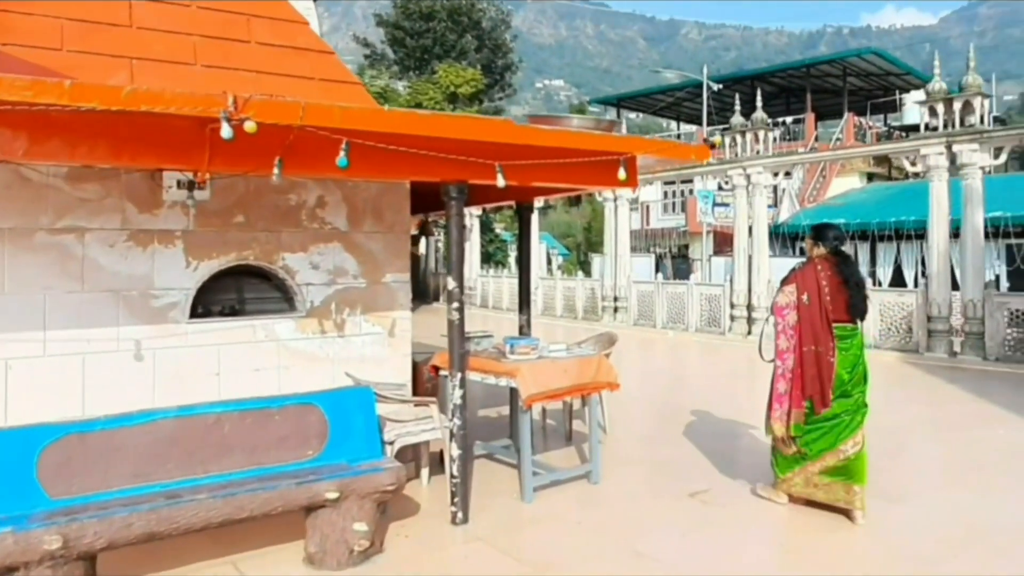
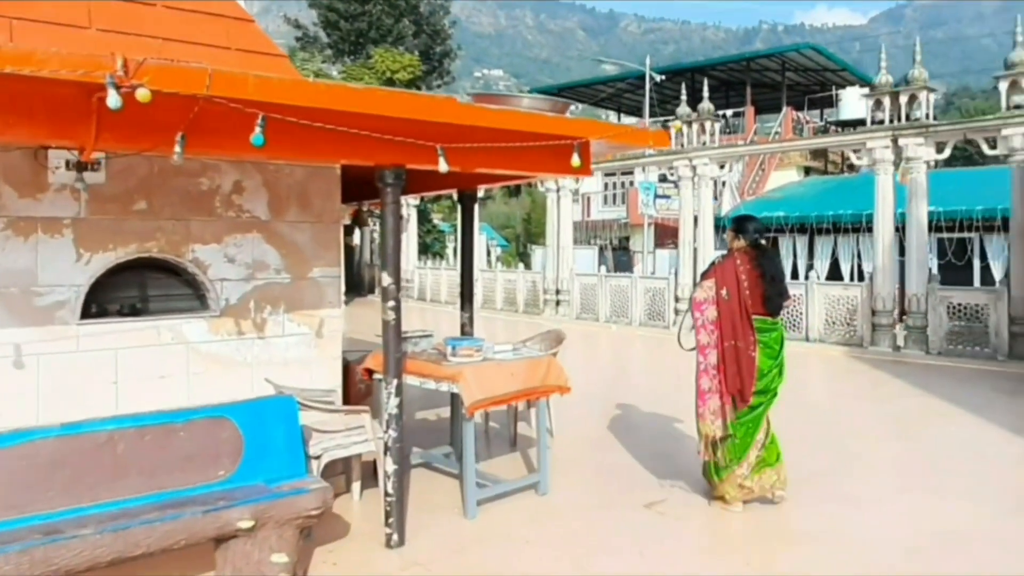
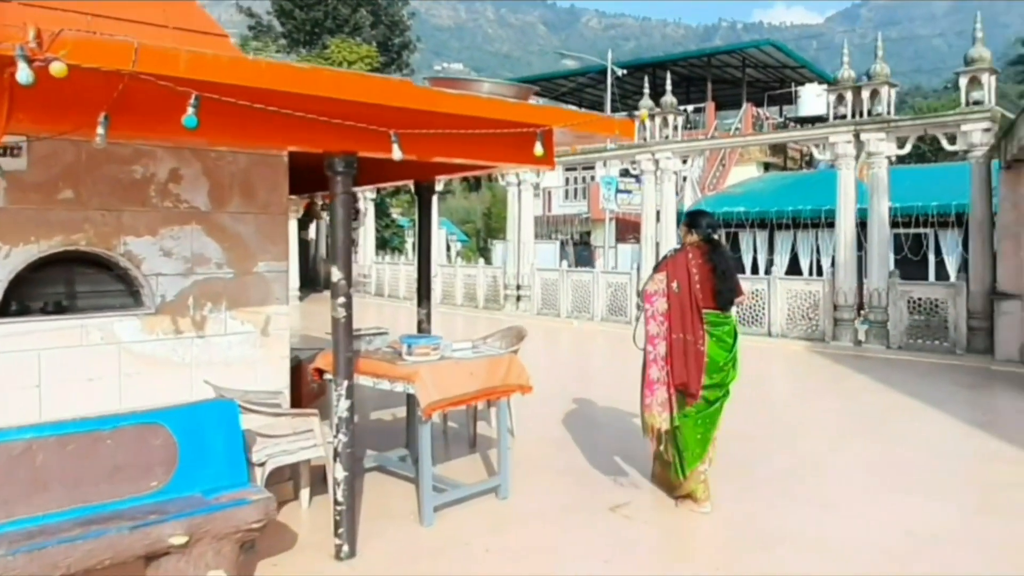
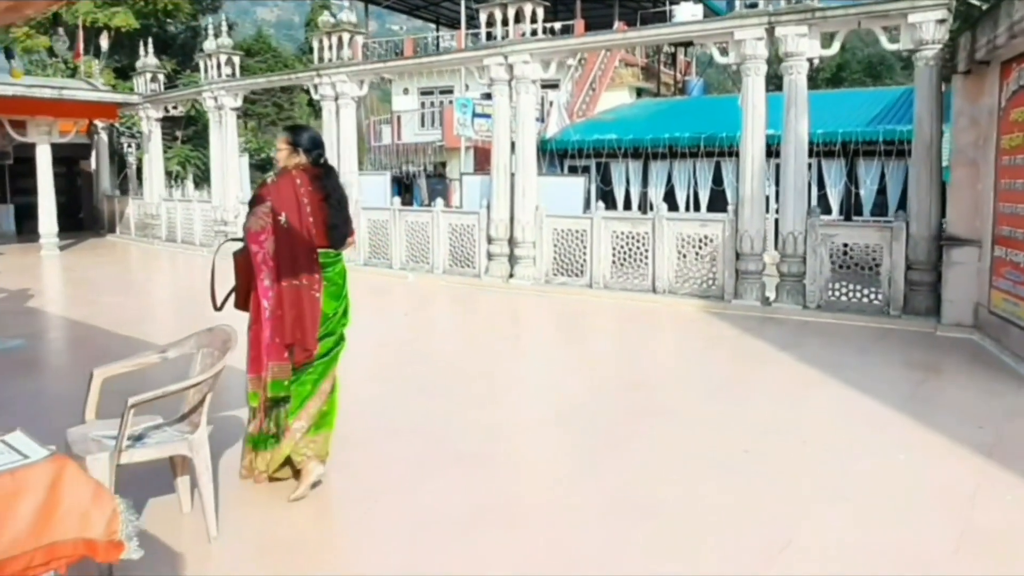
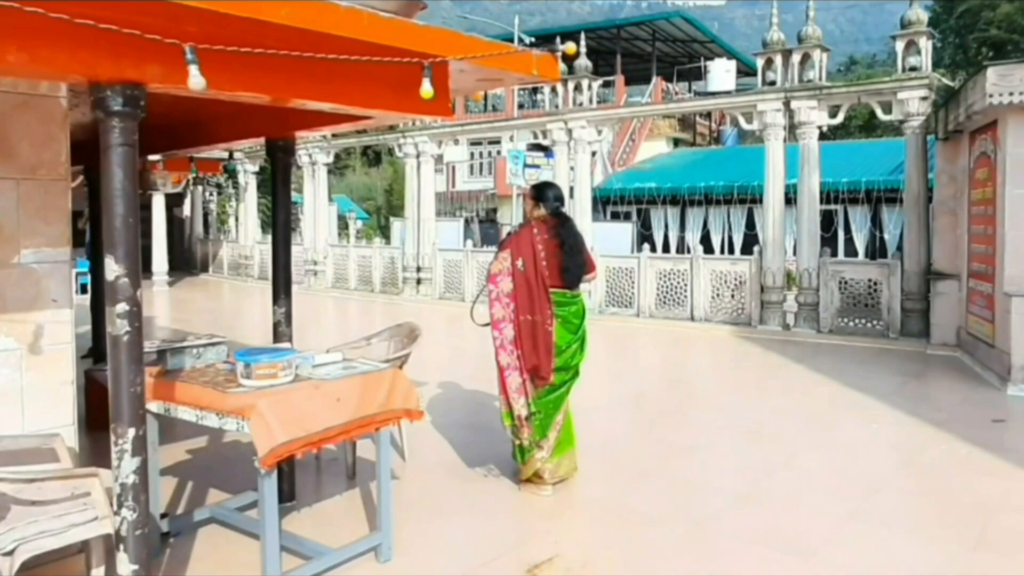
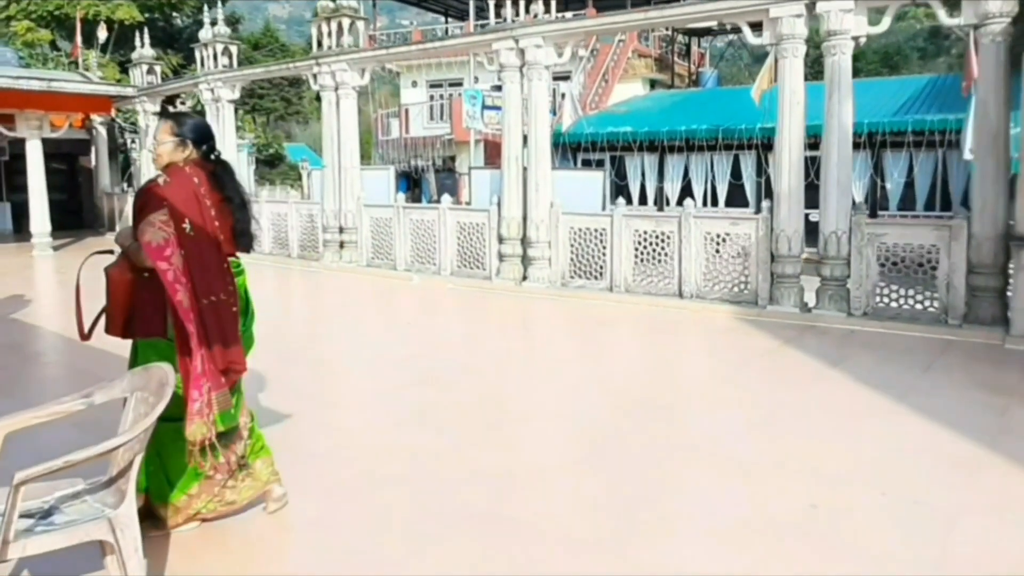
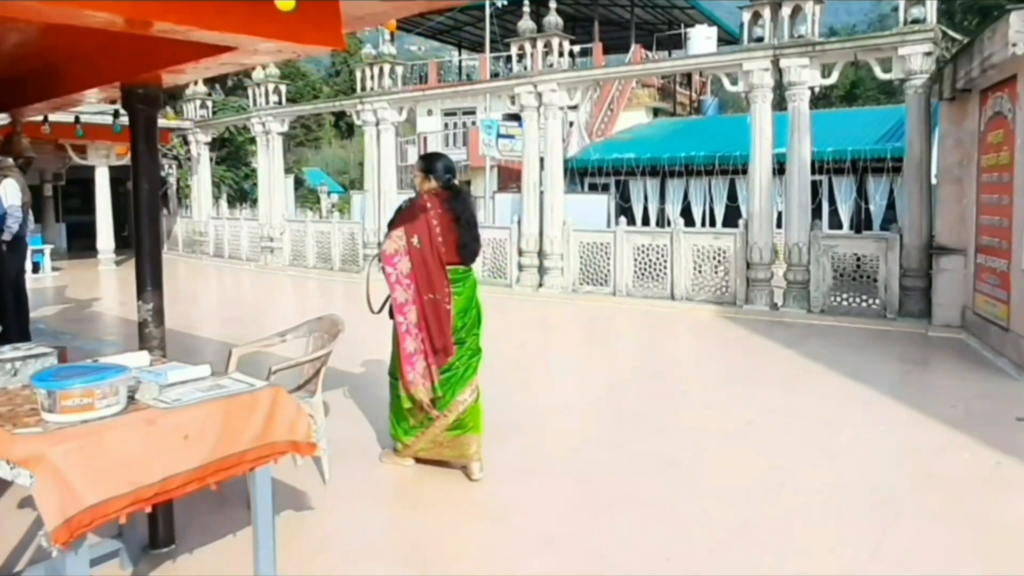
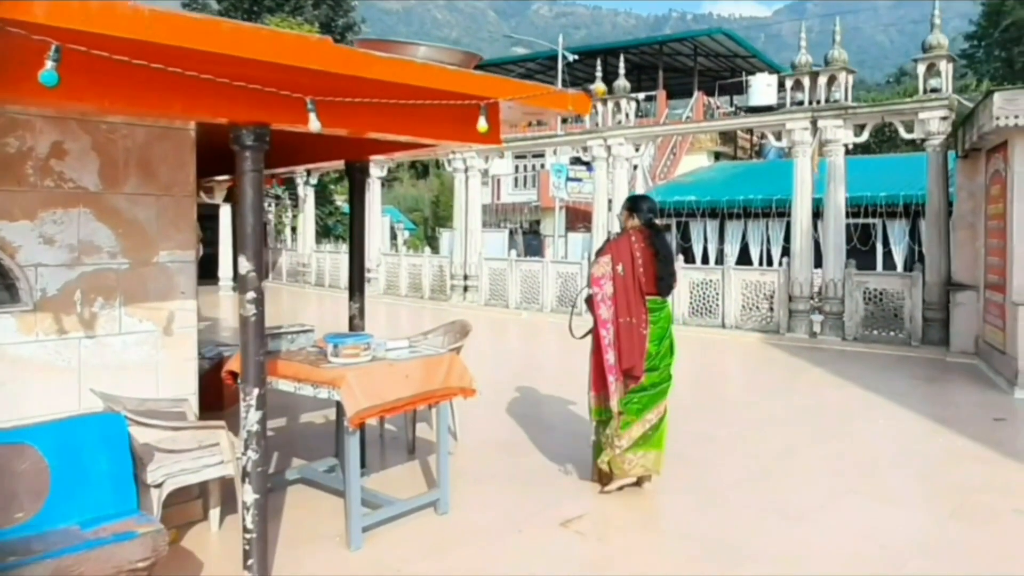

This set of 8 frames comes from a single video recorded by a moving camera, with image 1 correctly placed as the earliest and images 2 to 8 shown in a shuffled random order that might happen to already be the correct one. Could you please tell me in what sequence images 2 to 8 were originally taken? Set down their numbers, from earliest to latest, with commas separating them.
2, 3, 8, 5, 7, 4, 6
